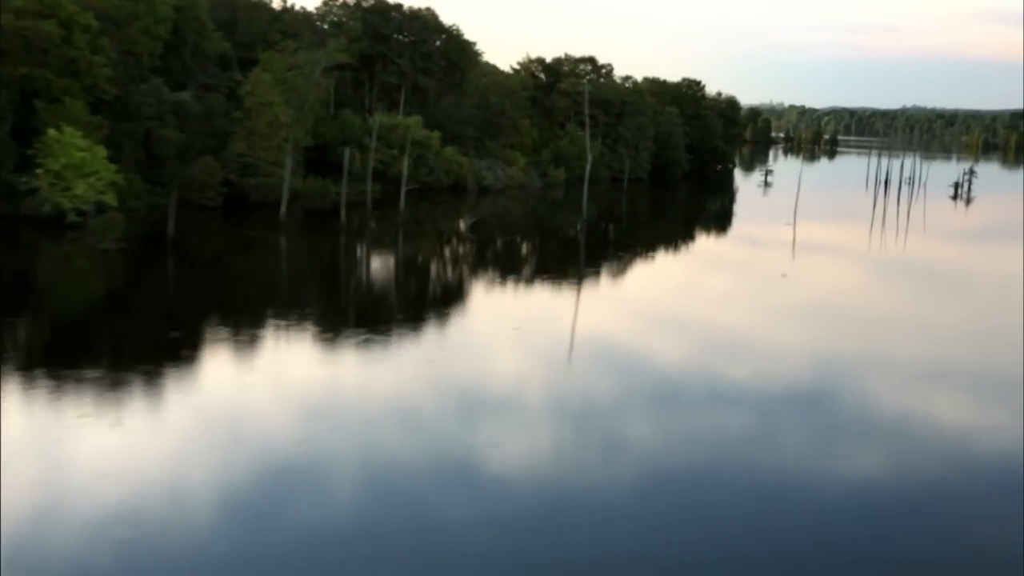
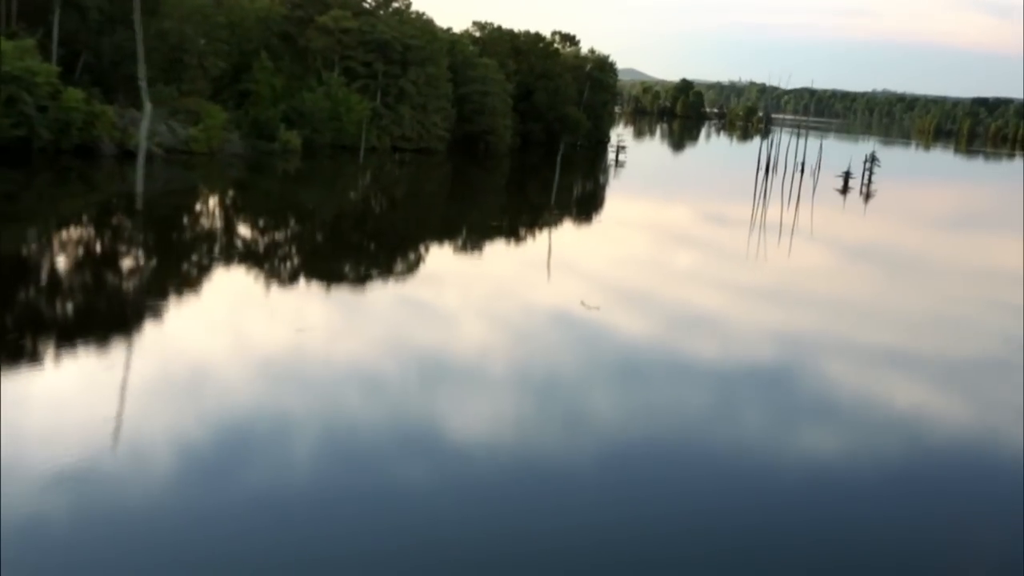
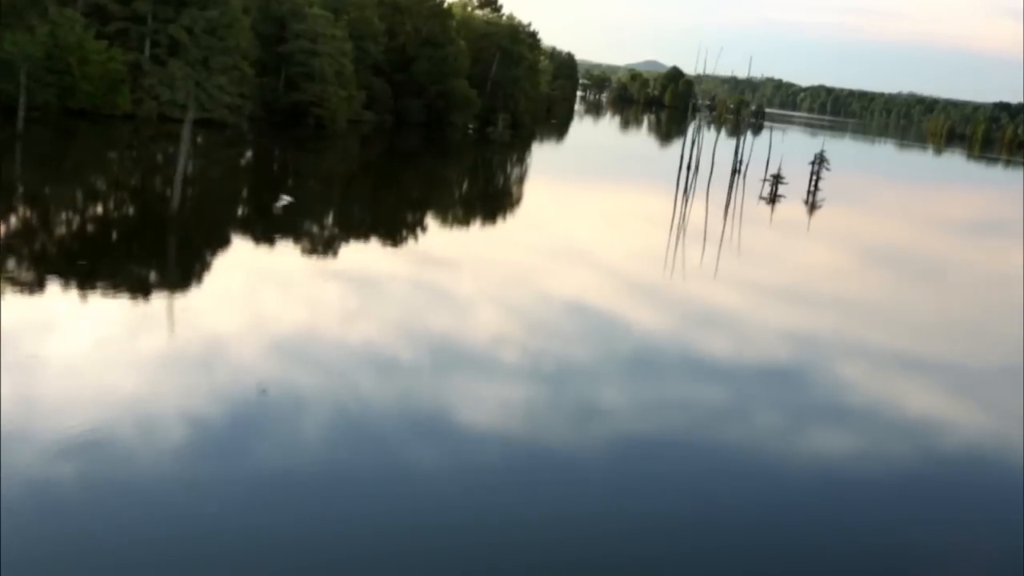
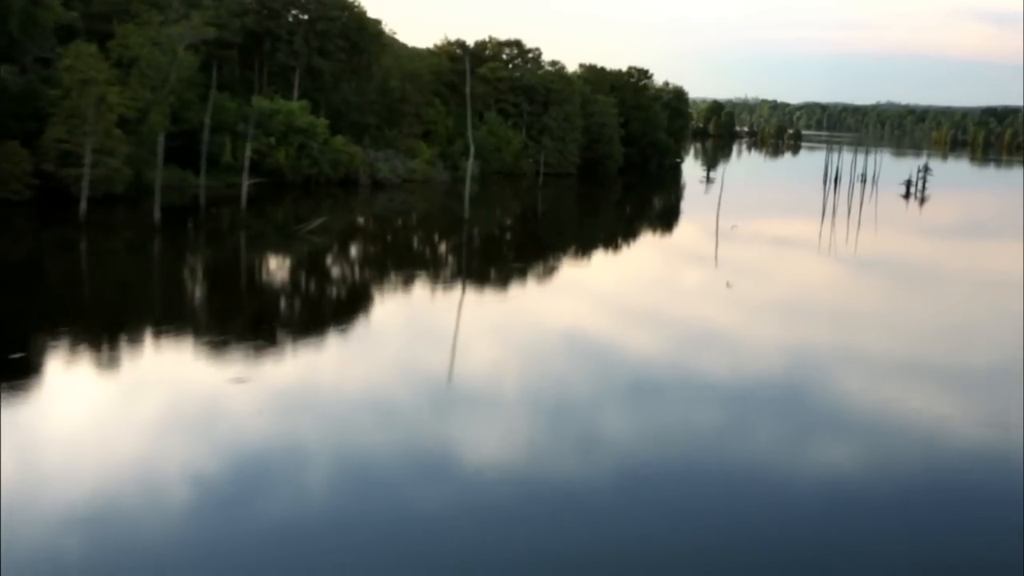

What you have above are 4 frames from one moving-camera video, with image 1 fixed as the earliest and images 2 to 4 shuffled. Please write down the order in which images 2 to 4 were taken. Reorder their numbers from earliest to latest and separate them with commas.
4, 2, 3
